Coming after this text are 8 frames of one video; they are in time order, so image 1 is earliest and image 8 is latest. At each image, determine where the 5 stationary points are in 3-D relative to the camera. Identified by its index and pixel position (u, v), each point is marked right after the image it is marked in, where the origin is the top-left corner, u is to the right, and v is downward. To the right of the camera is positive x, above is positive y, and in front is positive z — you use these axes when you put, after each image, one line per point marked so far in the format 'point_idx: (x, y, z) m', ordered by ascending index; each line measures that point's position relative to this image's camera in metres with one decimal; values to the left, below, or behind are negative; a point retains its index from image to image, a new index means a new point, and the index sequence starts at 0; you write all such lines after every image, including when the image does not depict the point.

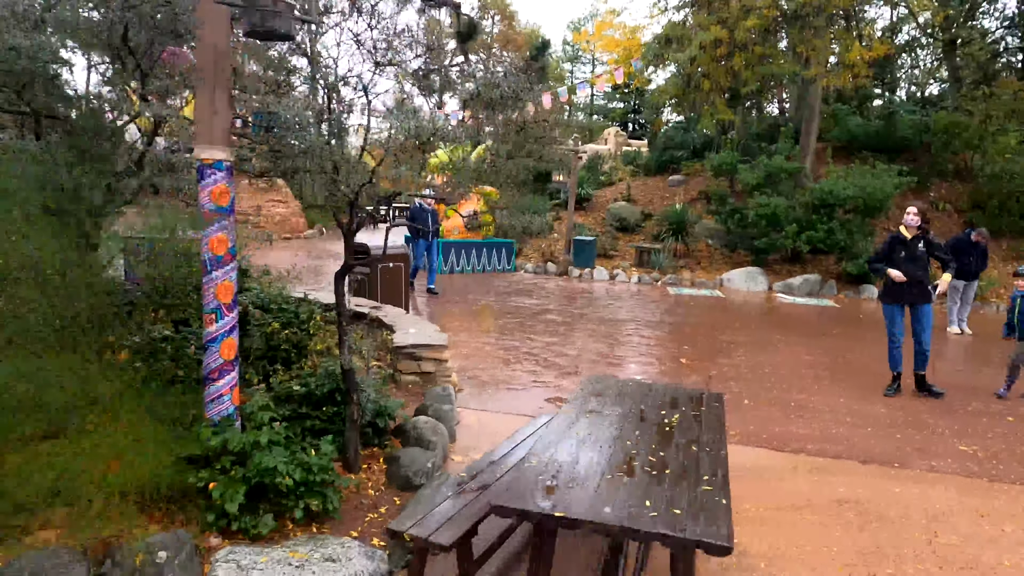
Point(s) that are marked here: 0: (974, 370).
0: (+4.8, -0.8, +6.9) m
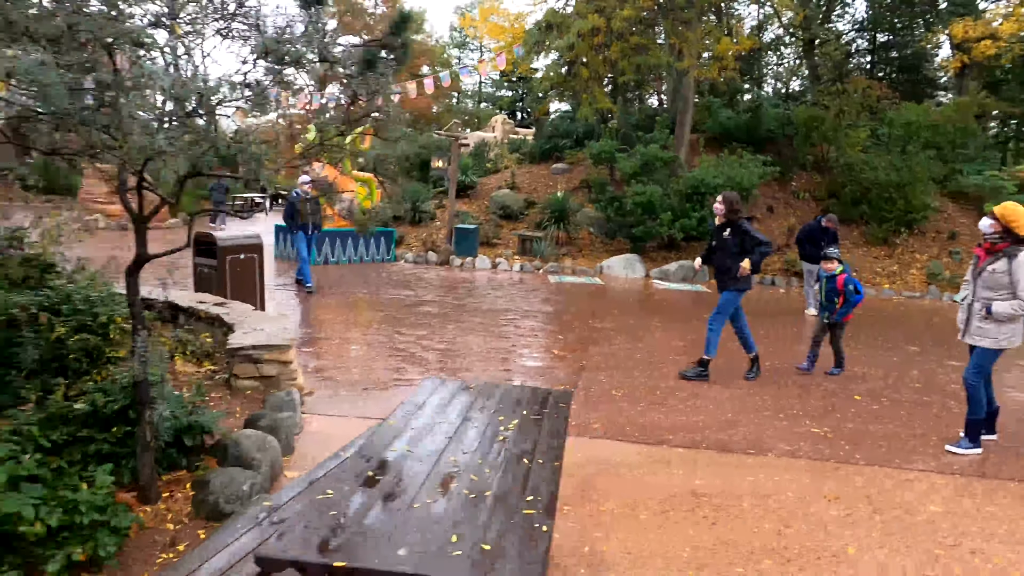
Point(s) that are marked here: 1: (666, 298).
0: (+3.4, -0.7, +7.2) m
1: (+2.5, -0.1, +10.9) m
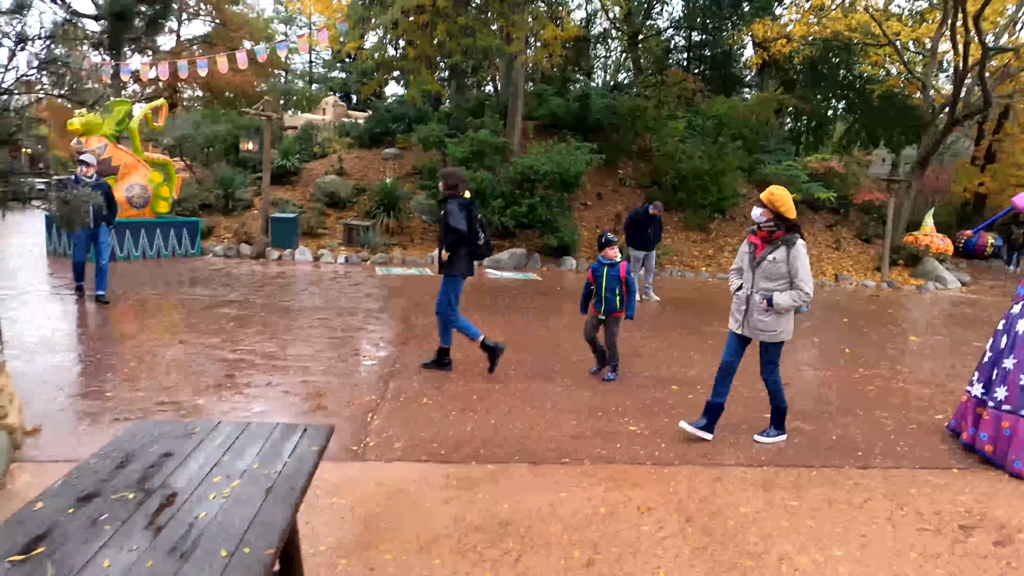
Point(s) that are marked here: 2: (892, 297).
0: (+1.5, -0.5, +7.3) m
1: (-0.2, 0.0, +10.6) m
2: (+7.3, -0.2, +12.7) m
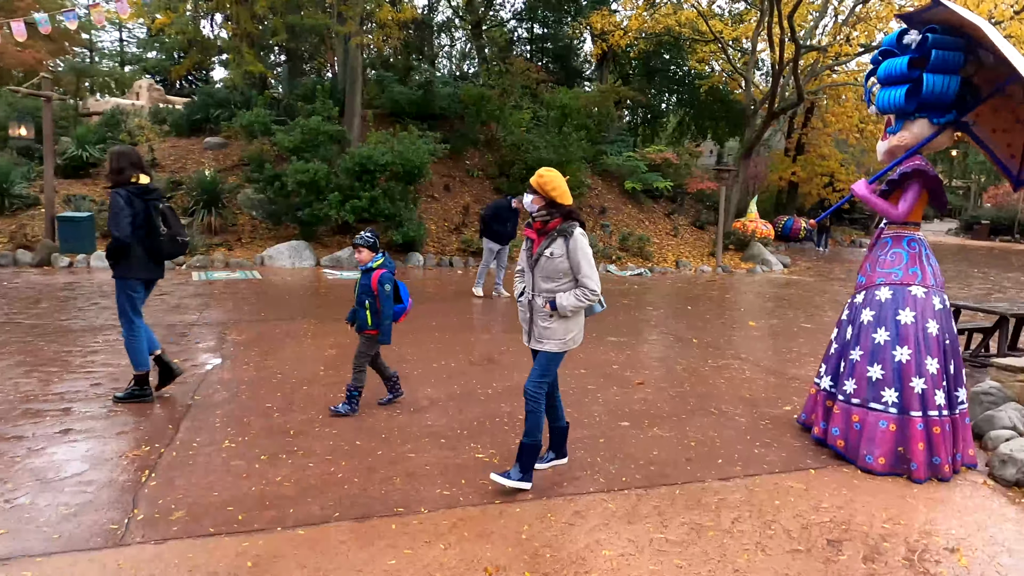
0: (-0.2, -0.5, +6.8) m
1: (-2.6, 0.0, +9.7) m
2: (+4.3, +0.1, +13.3) m
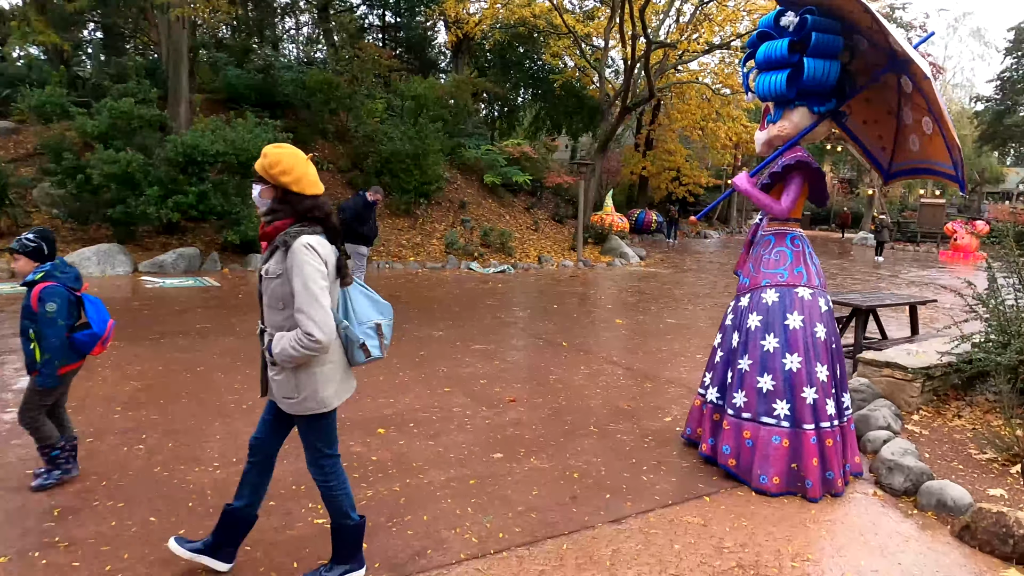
0: (-1.5, -0.6, +5.9) m
1: (-4.4, -0.1, +8.3) m
2: (+1.5, +0.2, +13.2) m
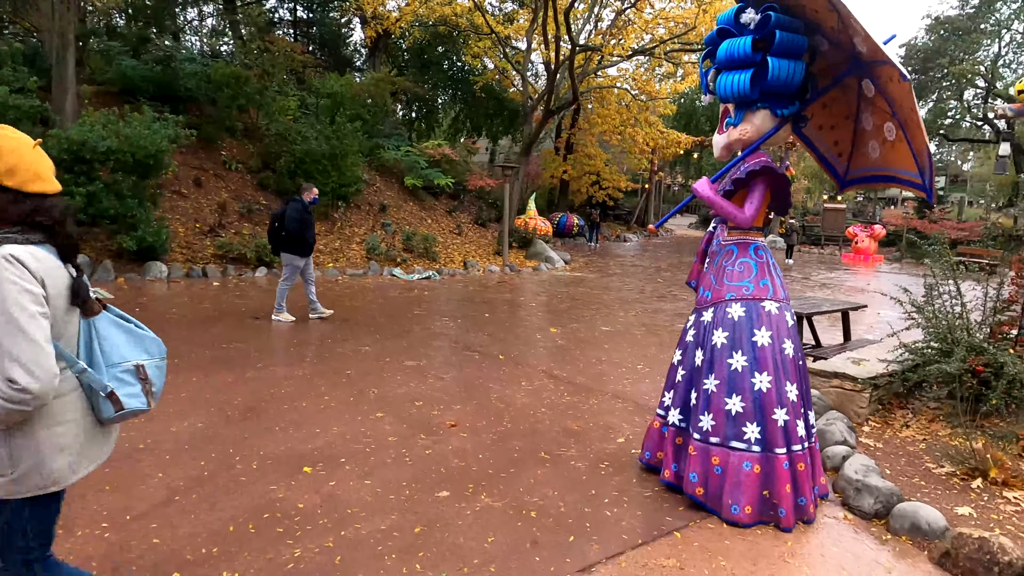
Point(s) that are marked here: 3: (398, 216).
0: (-2.0, -0.7, +5.3) m
1: (-5.2, -0.3, +7.3) m
2: (+0.1, +0.1, +12.9) m
3: (-2.9, +1.9, +17.0) m
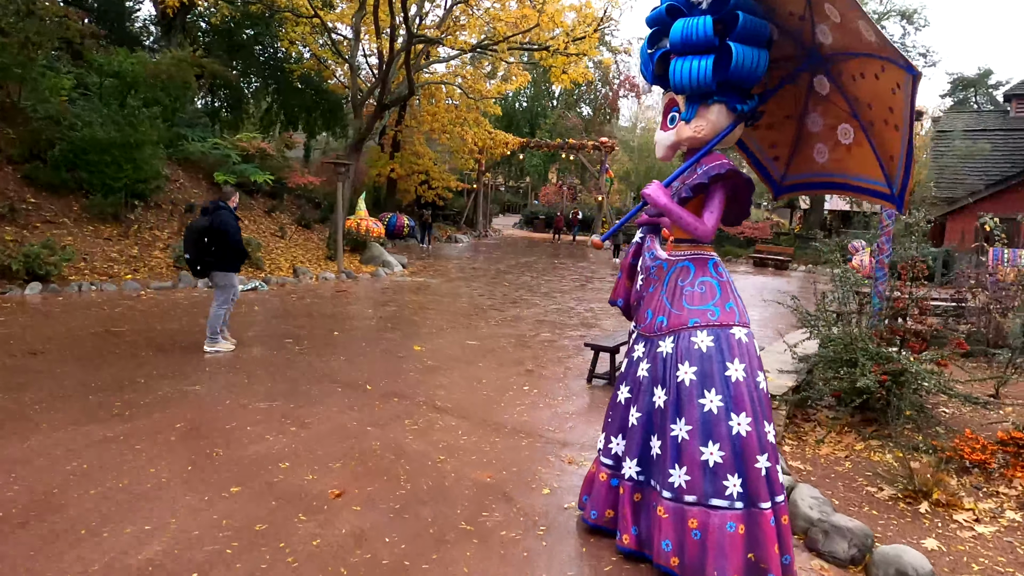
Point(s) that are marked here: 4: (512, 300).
0: (-2.7, -0.9, +3.9) m
1: (-6.4, -0.6, +4.9) m
2: (-2.7, 0.0, +11.8) m
3: (-6.8, +1.6, +14.9) m
4: (0.0, -0.2, +11.4) m
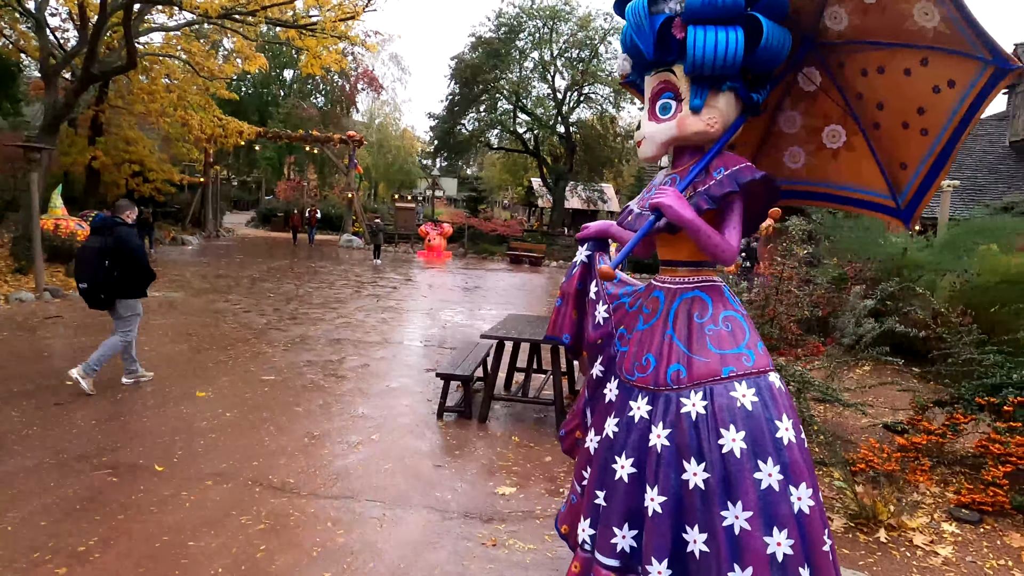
0: (-2.8, -1.2, +1.8) m
1: (-6.6, -1.0, +1.3) m
2: (-6.0, -0.3, +9.0) m
3: (-10.9, +1.1, +10.3) m
4: (-3.3, -0.4, +9.8) m
